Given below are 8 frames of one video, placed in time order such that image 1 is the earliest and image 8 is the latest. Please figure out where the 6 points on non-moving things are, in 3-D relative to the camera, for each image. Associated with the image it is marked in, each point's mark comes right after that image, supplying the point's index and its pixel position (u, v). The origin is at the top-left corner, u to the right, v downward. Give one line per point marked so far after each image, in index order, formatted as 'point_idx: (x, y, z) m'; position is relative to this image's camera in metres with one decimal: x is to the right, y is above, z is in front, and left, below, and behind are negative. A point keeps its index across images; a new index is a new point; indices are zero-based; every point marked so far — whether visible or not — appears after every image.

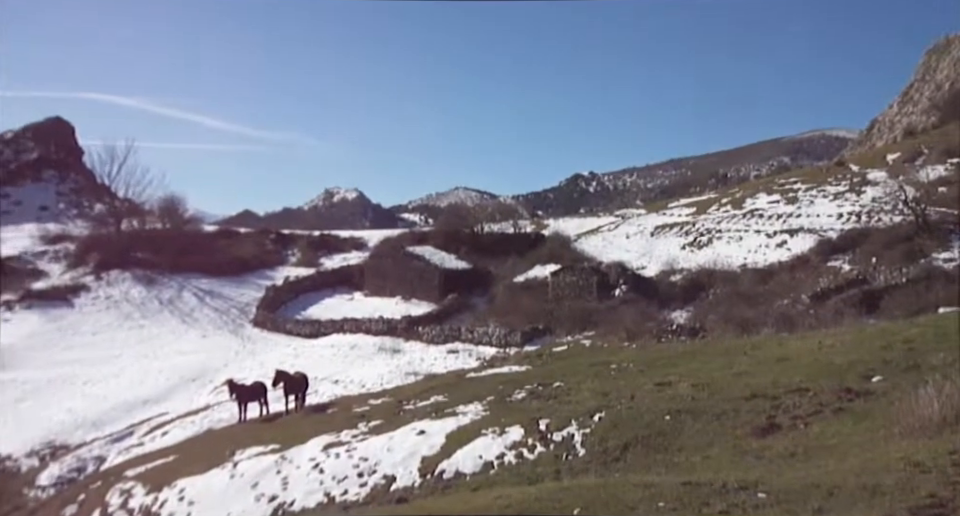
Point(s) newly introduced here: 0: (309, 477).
0: (-2.6, -3.4, +11.0) m
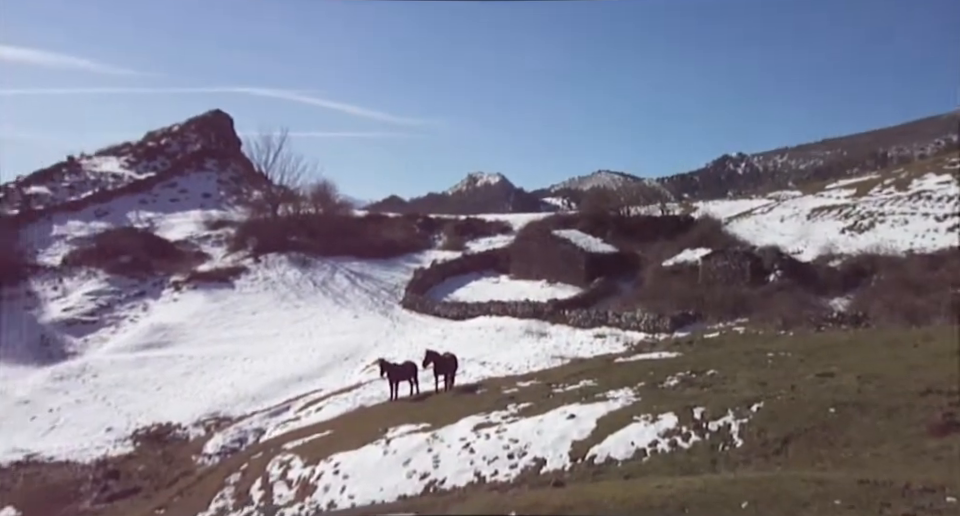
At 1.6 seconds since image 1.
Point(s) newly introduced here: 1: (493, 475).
0: (-0.3, -3.1, +11.1) m
1: (+0.1, -3.2, +10.5) m
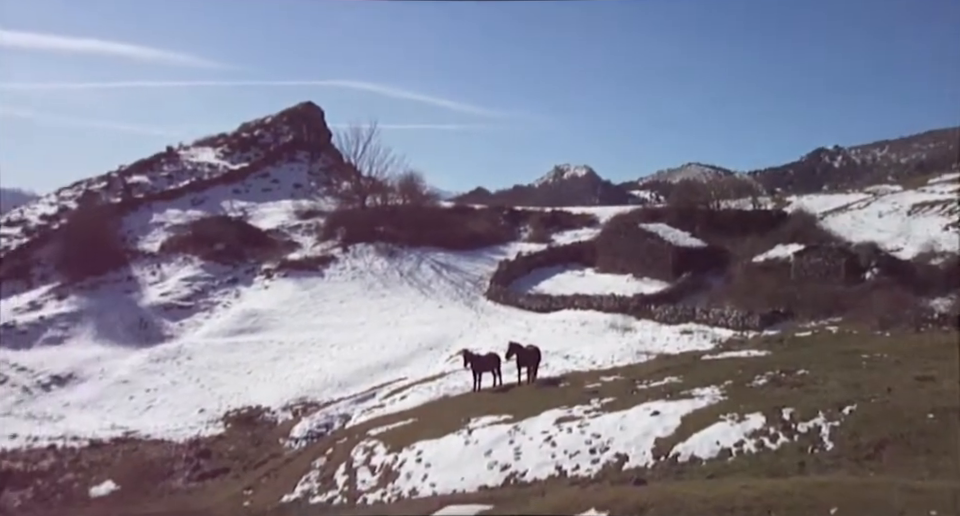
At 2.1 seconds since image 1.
0: (+1.0, -3.0, +11.1) m
1: (+1.4, -3.1, +10.4) m
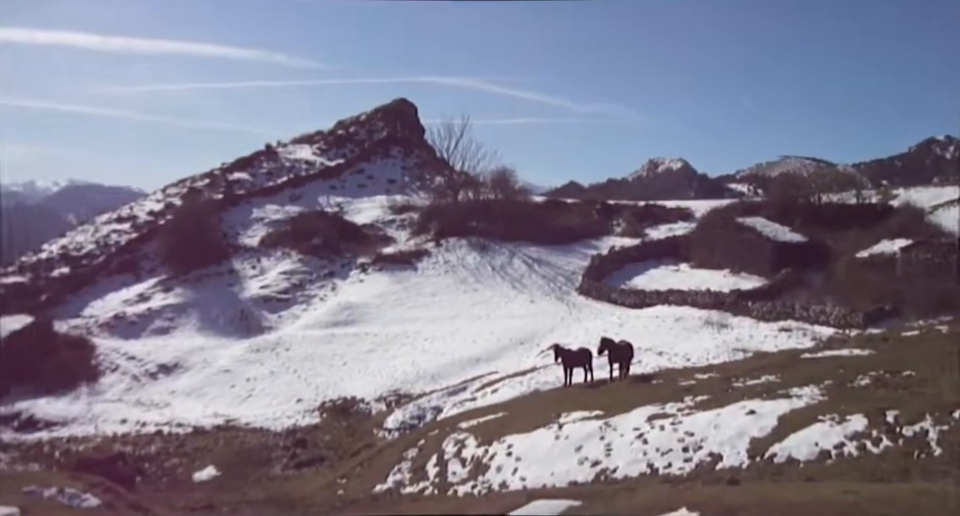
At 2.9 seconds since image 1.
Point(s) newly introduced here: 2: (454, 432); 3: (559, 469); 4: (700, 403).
0: (+2.4, -2.9, +11.0) m
1: (+2.7, -3.0, +10.3) m
2: (-0.5, -3.2, +12.9) m
3: (+1.2, -3.2, +10.6) m
4: (+3.8, -2.5, +12.4) m
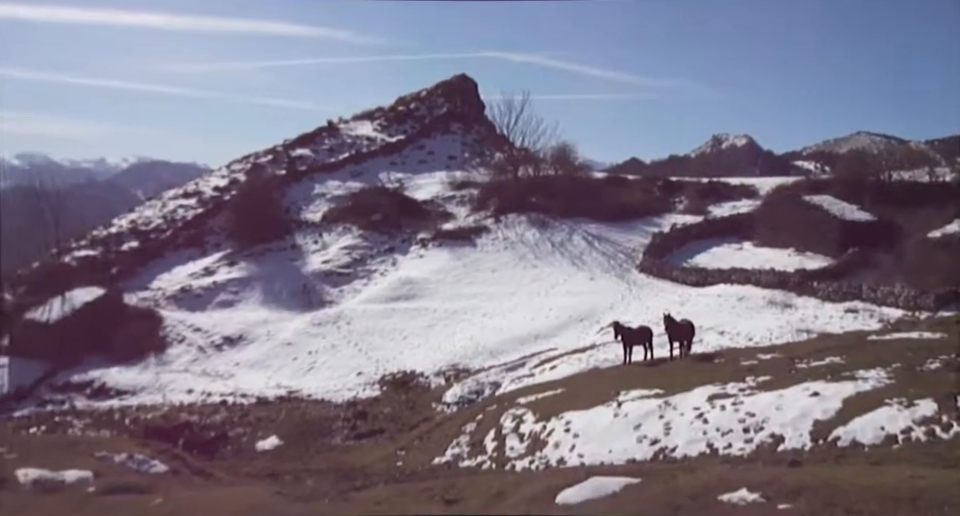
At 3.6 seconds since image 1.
0: (+3.3, -2.6, +10.9) m
1: (+3.6, -2.7, +10.2) m
2: (+0.5, -2.8, +13.0) m
3: (+2.1, -2.8, +10.6) m
4: (+4.8, -2.2, +12.2) m
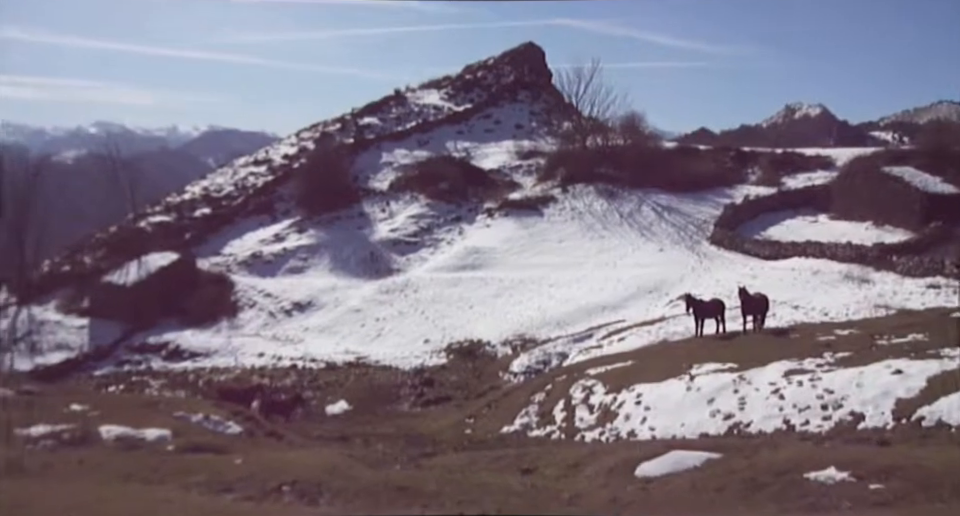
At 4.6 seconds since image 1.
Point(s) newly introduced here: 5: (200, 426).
0: (+4.3, -2.2, +10.7) m
1: (+4.5, -2.3, +10.0) m
2: (+1.7, -2.3, +12.9) m
3: (+3.1, -2.4, +10.5) m
4: (+5.9, -1.7, +11.9) m
5: (-4.5, -2.7, +11.3) m
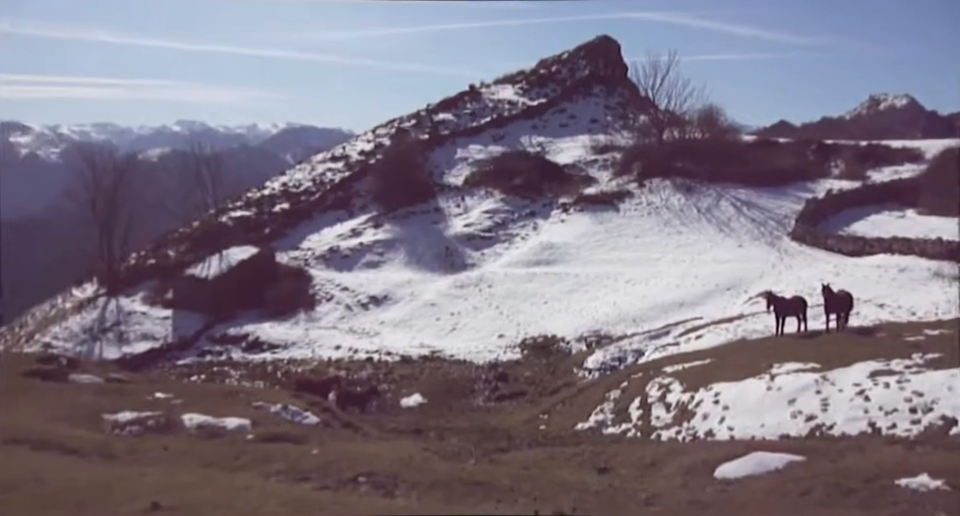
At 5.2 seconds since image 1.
0: (+5.4, -2.1, +10.4) m
1: (+5.6, -2.3, +9.6) m
2: (+3.0, -2.2, +12.8) m
3: (+4.2, -2.3, +10.2) m
4: (+7.1, -1.7, +11.4) m
5: (-3.3, -2.6, +11.6) m
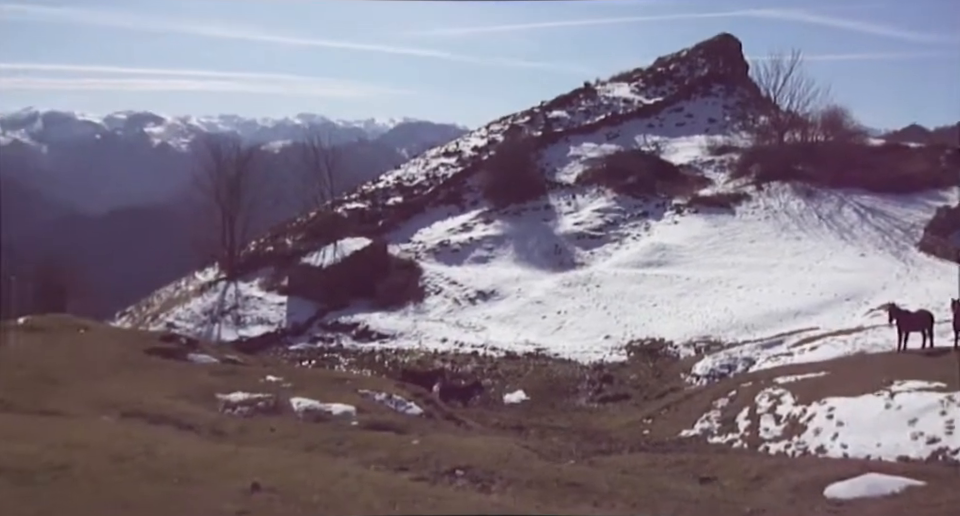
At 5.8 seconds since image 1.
0: (+7.0, -2.3, +9.7) m
1: (+7.1, -2.5, +8.9) m
2: (+4.8, -2.3, +12.4) m
3: (+5.7, -2.5, +9.7) m
4: (+8.8, -1.9, +10.6) m
5: (-1.6, -2.5, +11.9) m
